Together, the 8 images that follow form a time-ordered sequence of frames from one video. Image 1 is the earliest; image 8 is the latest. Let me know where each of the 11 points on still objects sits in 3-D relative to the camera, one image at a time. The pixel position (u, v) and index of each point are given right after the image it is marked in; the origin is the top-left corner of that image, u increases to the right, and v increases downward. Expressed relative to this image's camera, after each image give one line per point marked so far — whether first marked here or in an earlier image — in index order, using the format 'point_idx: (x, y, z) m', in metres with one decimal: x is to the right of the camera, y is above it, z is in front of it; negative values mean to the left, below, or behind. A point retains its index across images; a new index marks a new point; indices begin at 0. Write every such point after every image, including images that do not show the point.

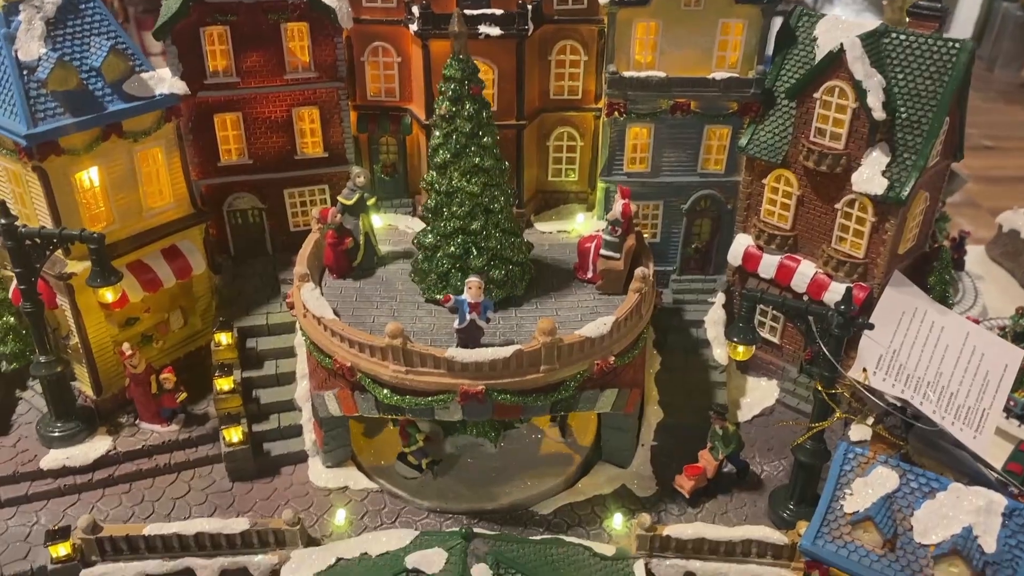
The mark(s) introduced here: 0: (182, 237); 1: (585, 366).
0: (-3.8, +0.6, +9.5) m
1: (+0.7, -0.8, +7.9) m
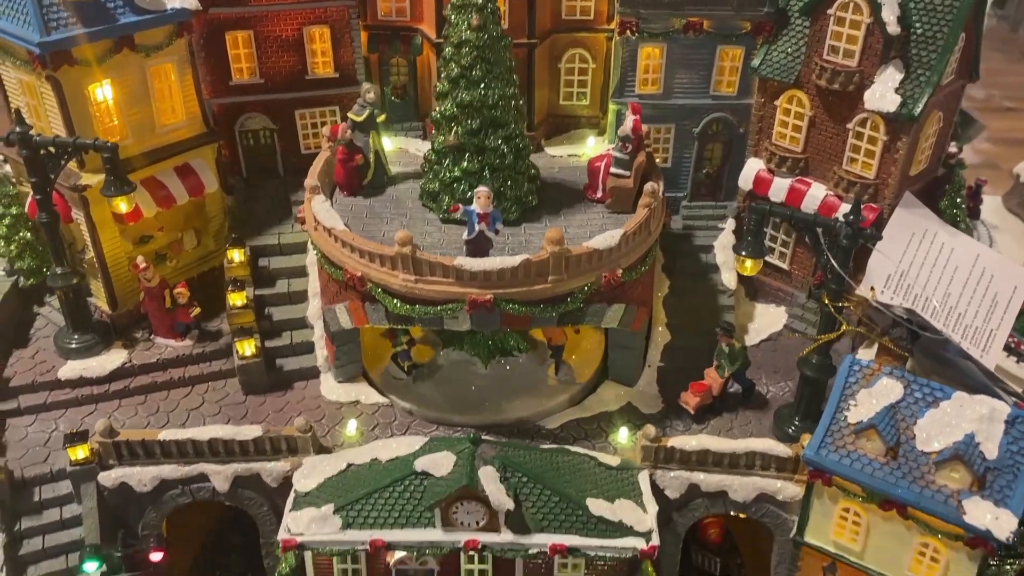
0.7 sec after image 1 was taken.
0: (-3.7, +1.5, +9.6) m
1: (+0.8, +0.1, +8.0) m
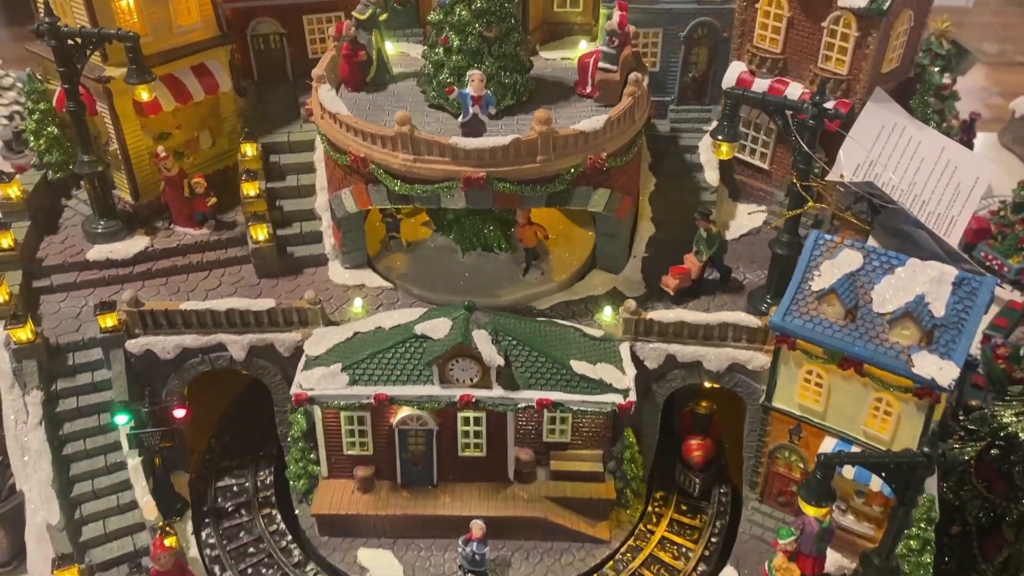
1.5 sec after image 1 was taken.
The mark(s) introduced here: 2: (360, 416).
0: (-3.8, +2.9, +10.2) m
1: (+0.7, +1.3, +8.6) m
2: (-1.7, -1.4, +9.0) m
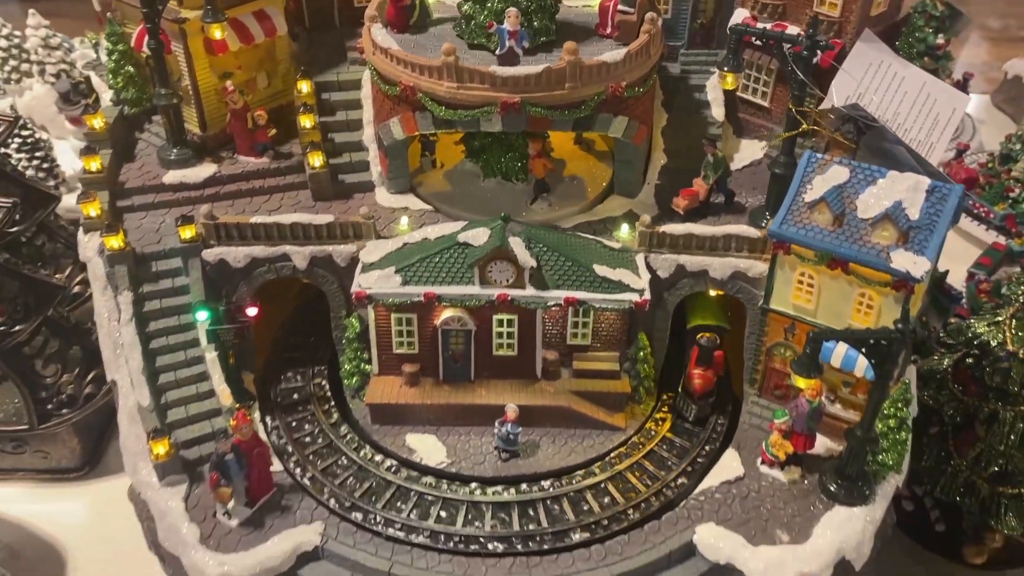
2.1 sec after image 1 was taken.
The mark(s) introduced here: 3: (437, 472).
0: (-3.4, +4.0, +11.4) m
1: (+1.1, +2.4, +9.8) m
2: (-1.3, -0.4, +10.3) m
3: (-0.9, -2.3, +10.2) m
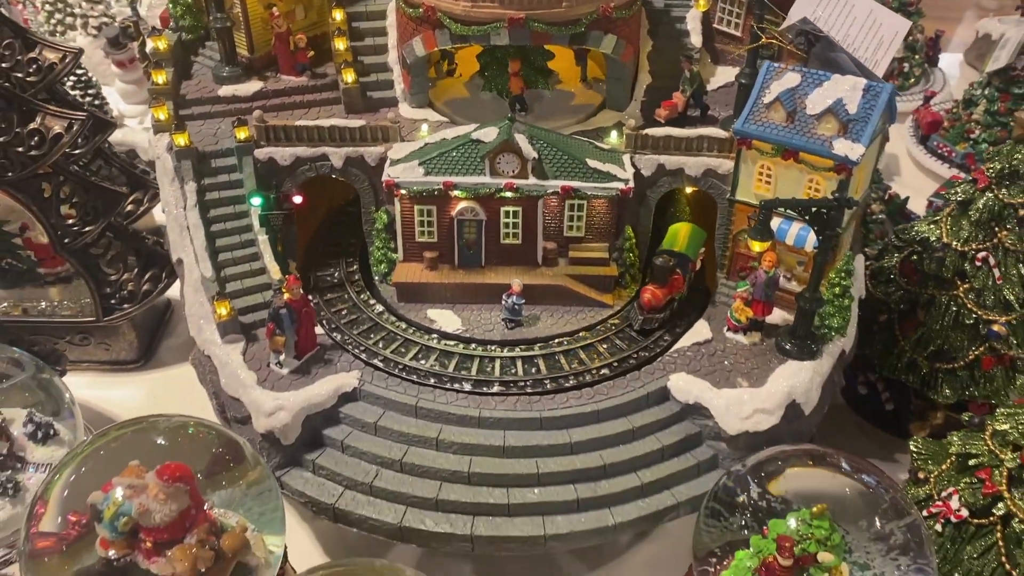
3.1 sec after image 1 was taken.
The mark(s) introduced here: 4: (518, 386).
0: (-3.3, +5.5, +13.2) m
1: (+1.1, +3.9, +11.6) m
2: (-1.2, +1.2, +12.1) m
3: (-0.8, -0.7, +12.0) m
4: (+0.1, -1.4, +11.3) m
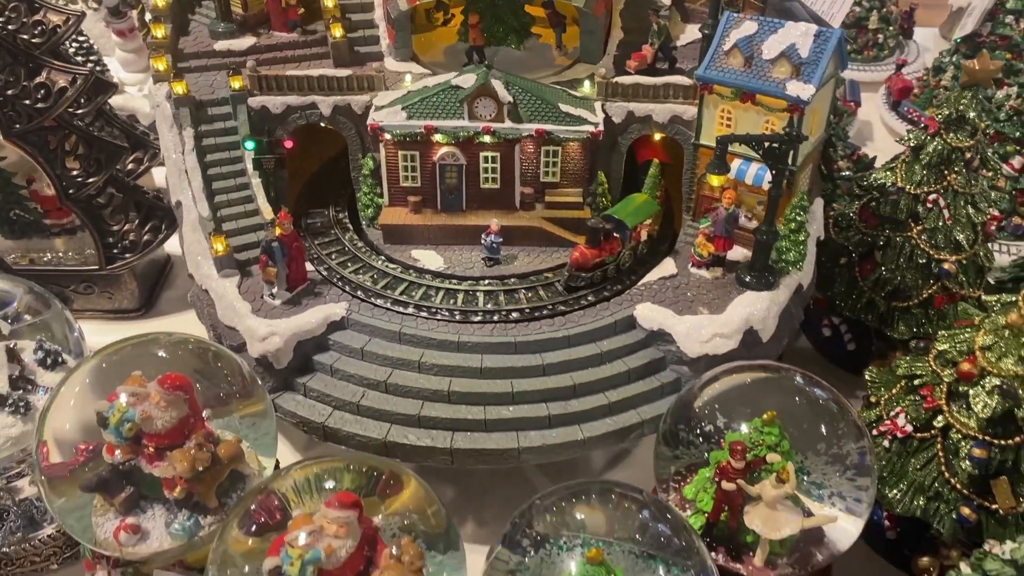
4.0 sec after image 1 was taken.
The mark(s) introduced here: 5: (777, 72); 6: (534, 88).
0: (-3.7, +6.5, +14.0) m
1: (+0.8, +4.9, +12.4) m
2: (-1.6, +2.1, +12.9) m
3: (-1.2, +0.2, +12.8) m
4: (-0.3, -0.4, +12.1) m
5: (+3.8, +3.1, +11.7) m
6: (+0.3, +3.1, +12.6) m
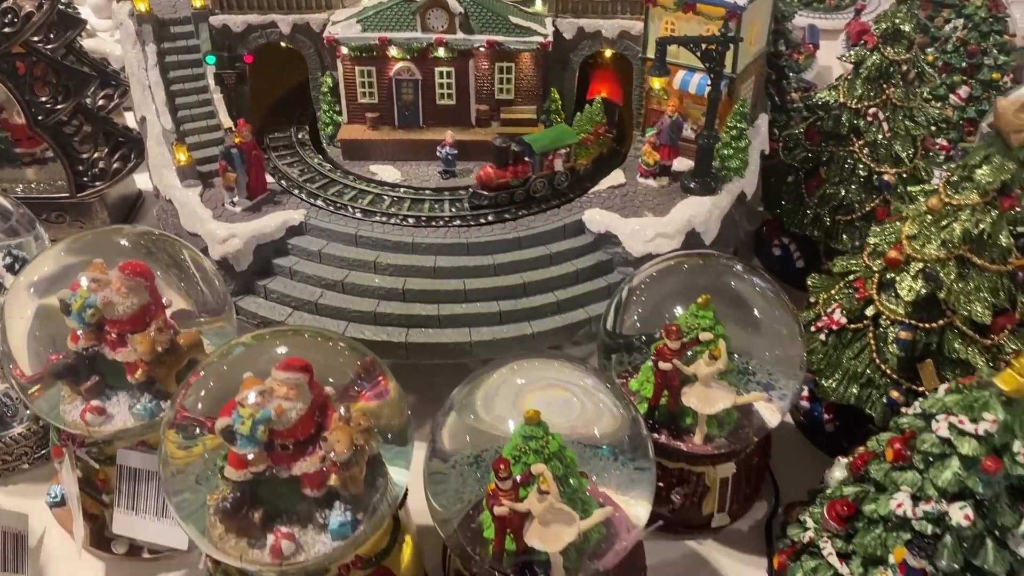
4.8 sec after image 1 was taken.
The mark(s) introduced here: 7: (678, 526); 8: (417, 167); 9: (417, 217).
0: (-4.5, +7.9, +14.3) m
1: (0.0, +6.3, +12.8) m
2: (-2.3, +3.5, +13.4) m
3: (-1.9, +1.7, +13.3) m
4: (-1.0, +1.0, +12.6) m
5: (+3.0, +4.5, +12.2) m
6: (-0.4, +4.5, +13.1) m
7: (+2.1, -3.0, +9.9) m
8: (-1.6, +2.0, +13.7) m
9: (-1.4, +1.1, +12.6) m
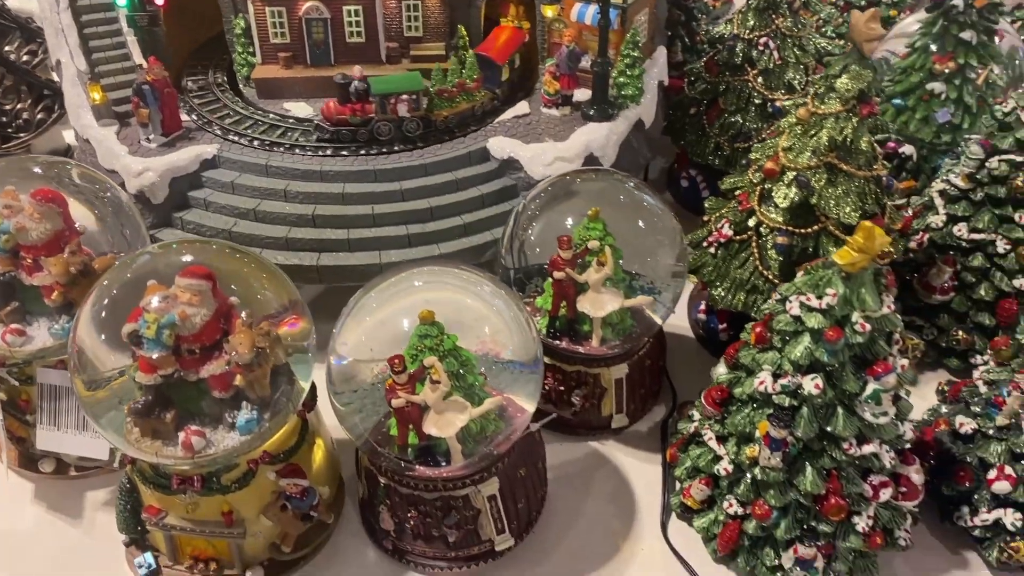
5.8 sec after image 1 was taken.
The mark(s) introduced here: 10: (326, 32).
0: (-6.2, +9.0, +14.6) m
1: (-1.6, +7.5, +13.3) m
2: (-3.9, +4.7, +13.8) m
3: (-3.4, +2.8, +13.8) m
4: (-2.5, +2.2, +13.1) m
5: (+1.4, +5.8, +12.8) m
6: (-2.0, +5.7, +13.6) m
7: (+0.9, -1.8, +10.6) m
8: (-3.1, +3.2, +14.2) m
9: (-2.9, +2.2, +13.2) m
10: (-3.2, +4.4, +14.1) m
